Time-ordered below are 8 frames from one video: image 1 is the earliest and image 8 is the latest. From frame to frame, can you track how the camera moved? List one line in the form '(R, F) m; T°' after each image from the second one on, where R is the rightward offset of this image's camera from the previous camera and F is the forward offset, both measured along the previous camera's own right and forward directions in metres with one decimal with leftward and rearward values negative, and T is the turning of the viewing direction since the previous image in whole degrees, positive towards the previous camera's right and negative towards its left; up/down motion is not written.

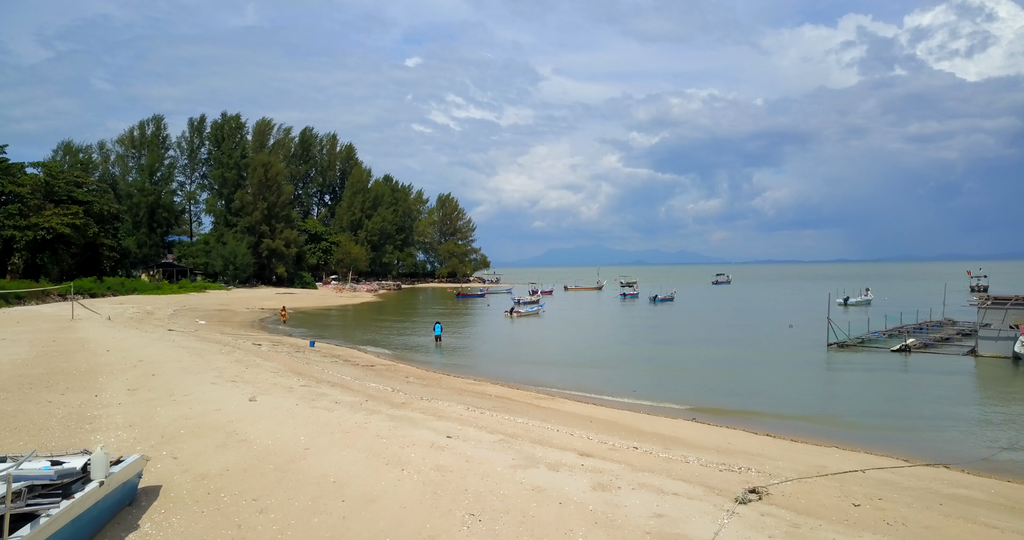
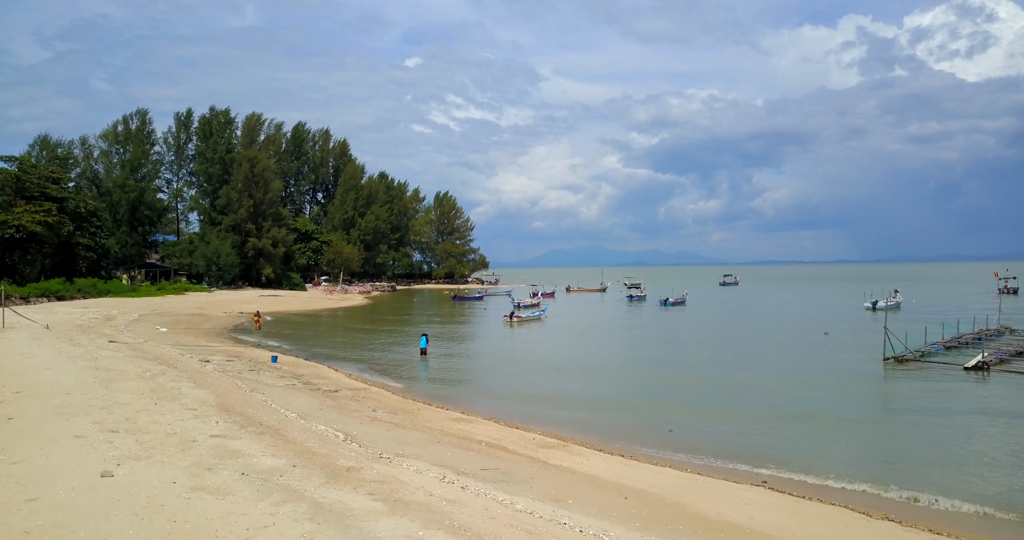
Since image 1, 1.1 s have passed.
(0.0, +3.9) m; 0°
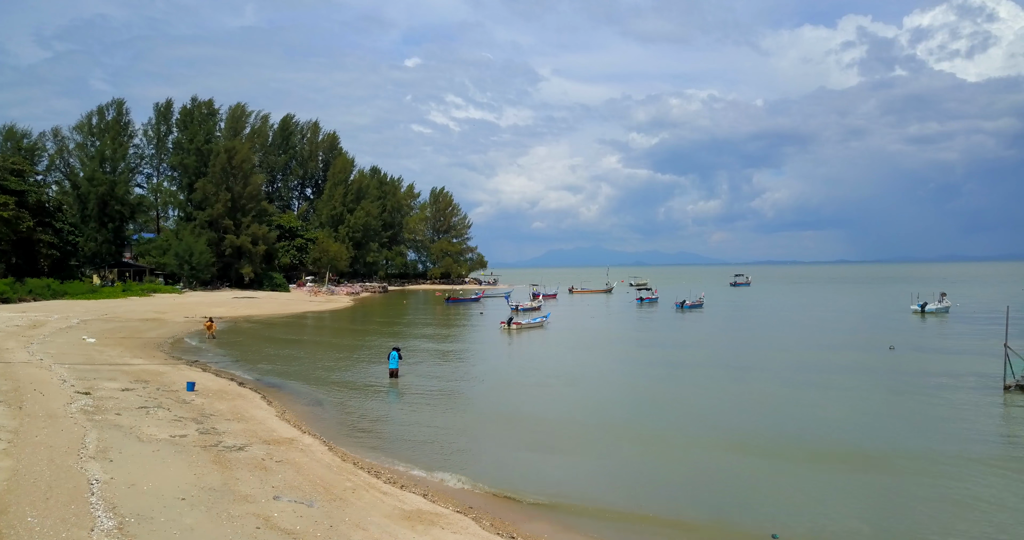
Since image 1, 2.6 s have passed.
(+0.1, +5.4) m; 0°
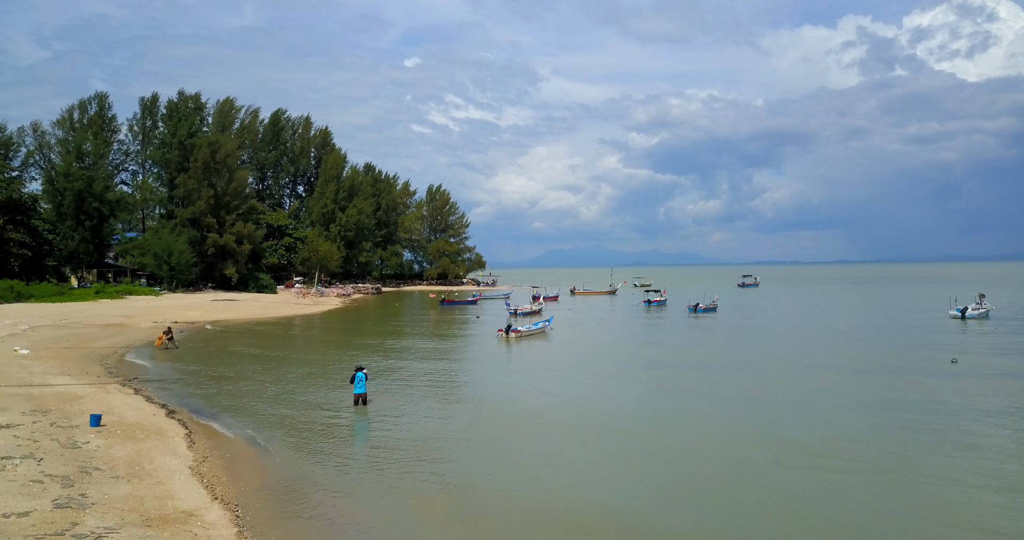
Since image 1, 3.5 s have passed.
(+0.1, +3.5) m; 0°
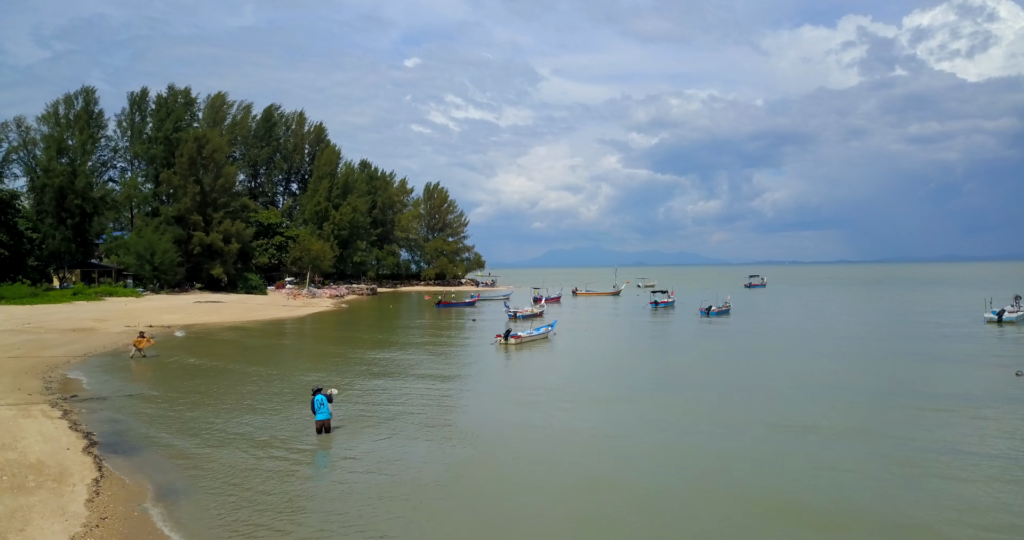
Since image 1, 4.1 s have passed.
(0.0, +2.7) m; 0°
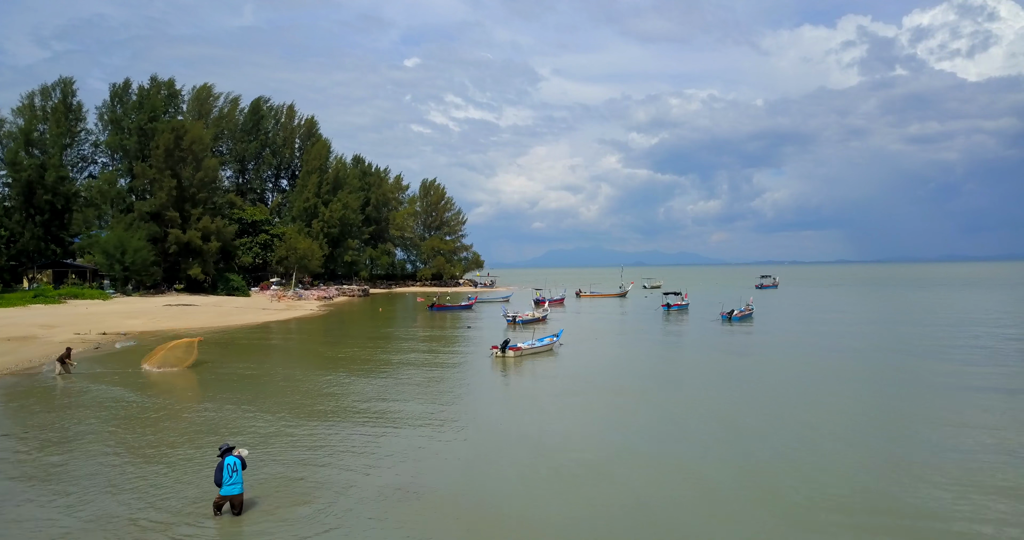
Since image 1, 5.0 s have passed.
(0.0, +4.1) m; 0°
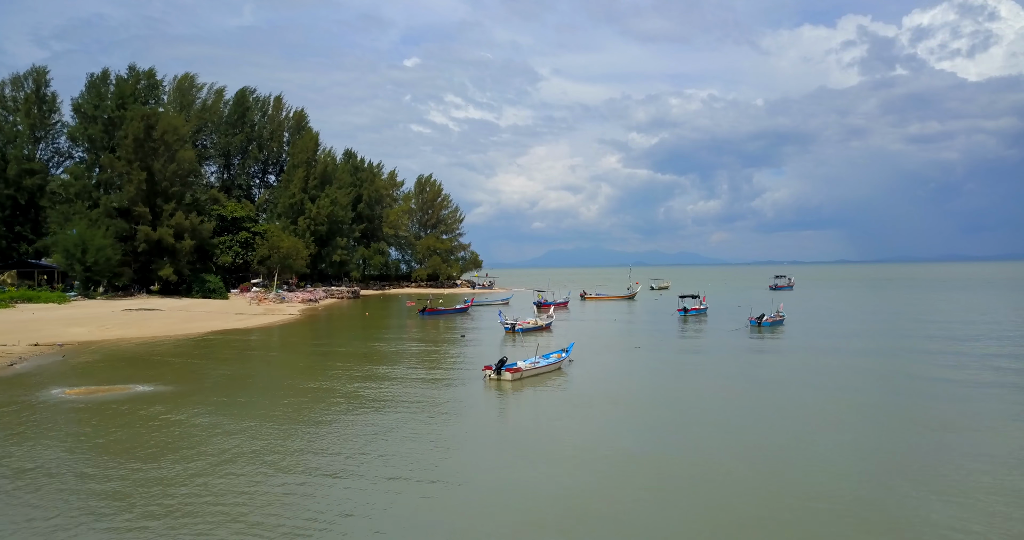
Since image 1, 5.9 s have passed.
(0.0, +4.5) m; 0°
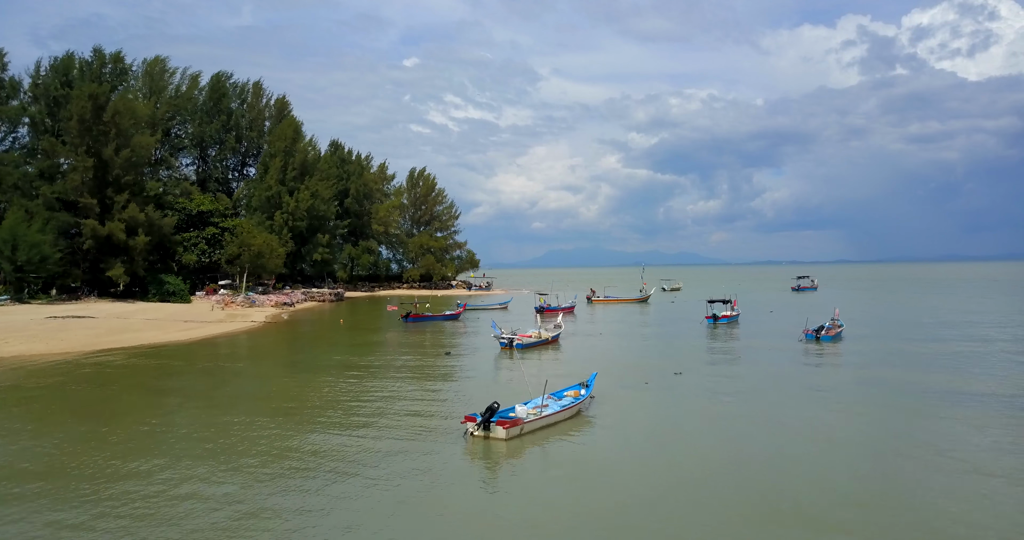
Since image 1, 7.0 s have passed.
(+0.1, +6.2) m; 0°
